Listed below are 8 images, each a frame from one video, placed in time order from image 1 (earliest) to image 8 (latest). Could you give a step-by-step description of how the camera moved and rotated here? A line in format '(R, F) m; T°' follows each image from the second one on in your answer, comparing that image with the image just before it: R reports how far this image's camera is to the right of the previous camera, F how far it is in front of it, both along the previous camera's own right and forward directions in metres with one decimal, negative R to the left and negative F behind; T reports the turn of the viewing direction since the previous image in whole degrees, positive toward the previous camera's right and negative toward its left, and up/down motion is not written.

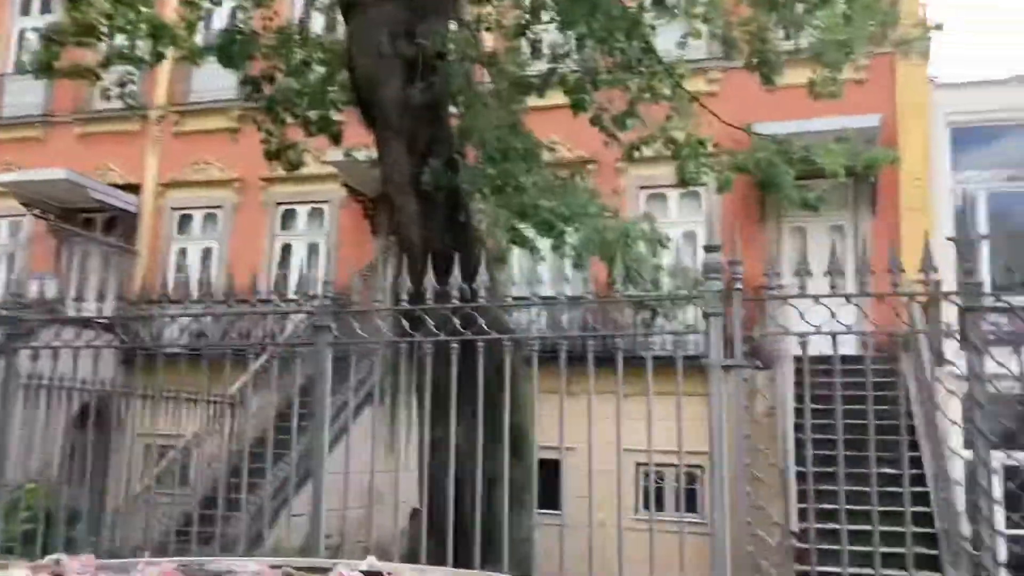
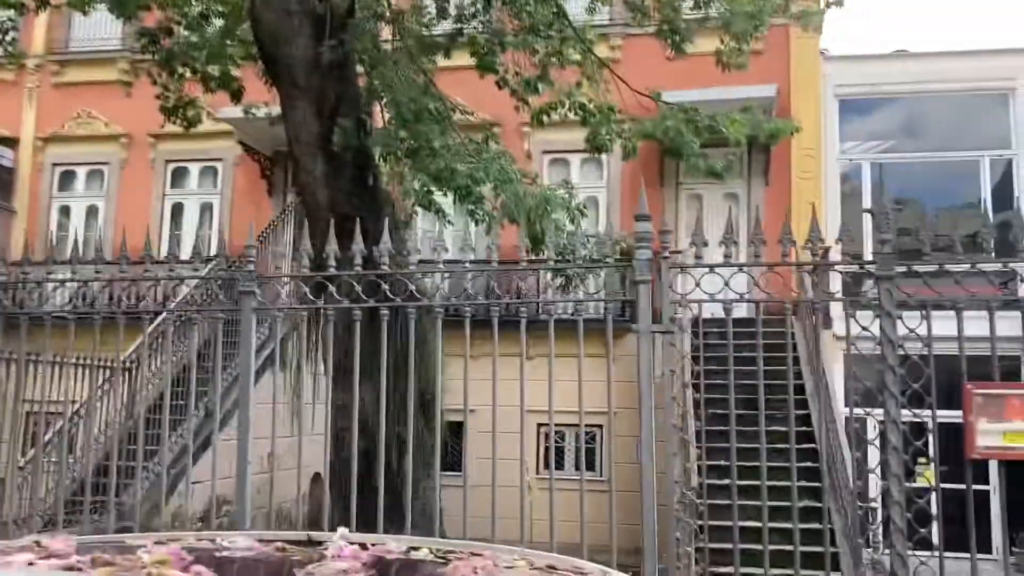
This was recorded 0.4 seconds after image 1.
(-0.1, 0.0) m; +7°
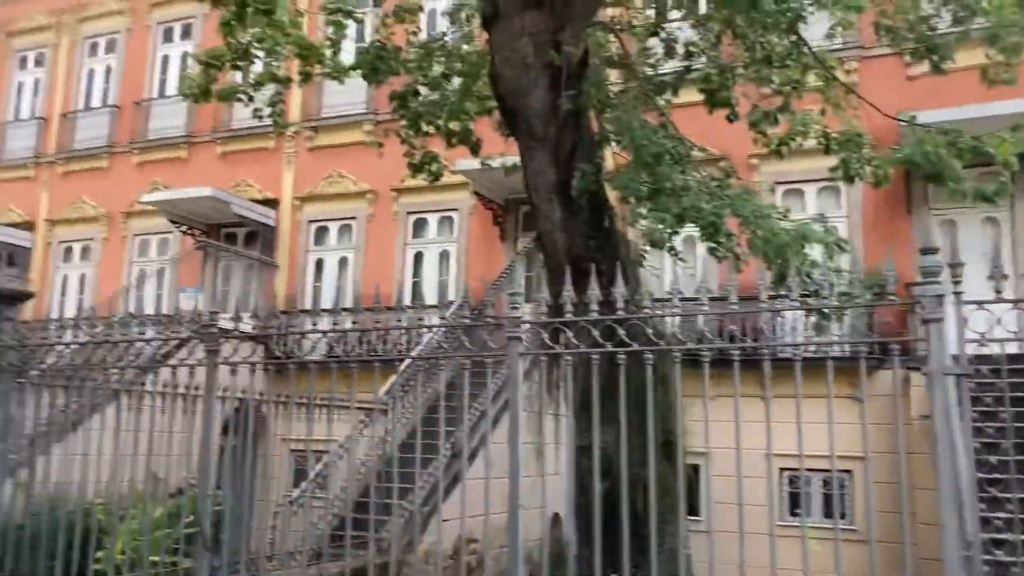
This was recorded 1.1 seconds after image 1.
(-0.2, 0.0) m; -13°
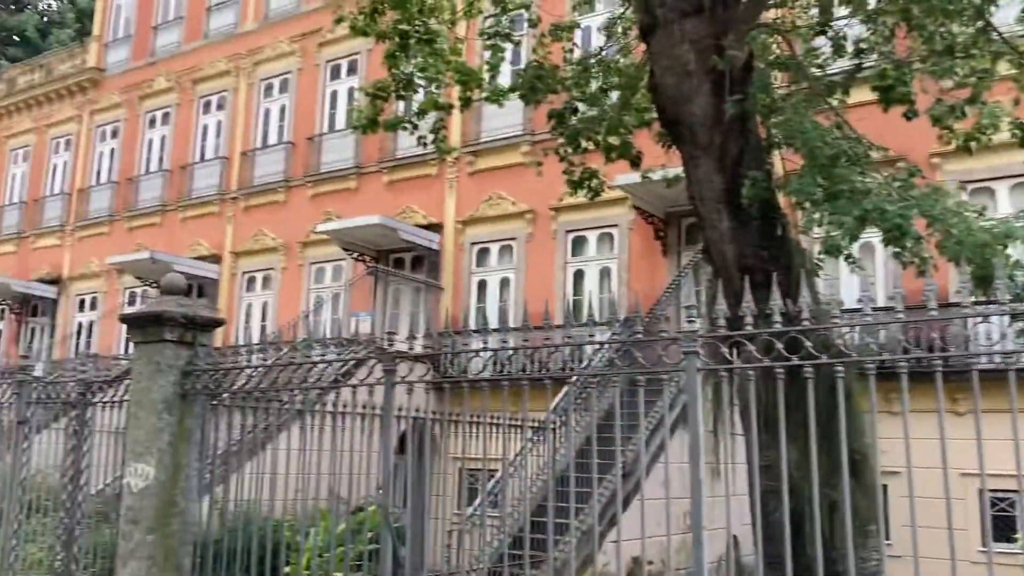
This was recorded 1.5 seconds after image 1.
(-0.1, +0.1) m; -10°
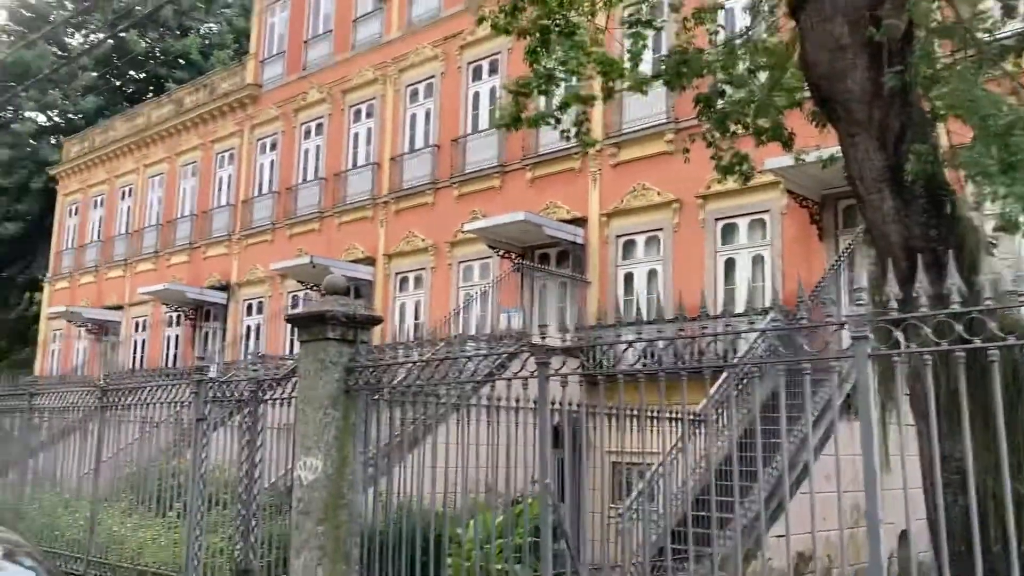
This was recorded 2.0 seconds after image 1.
(0.0, 0.0) m; -9°
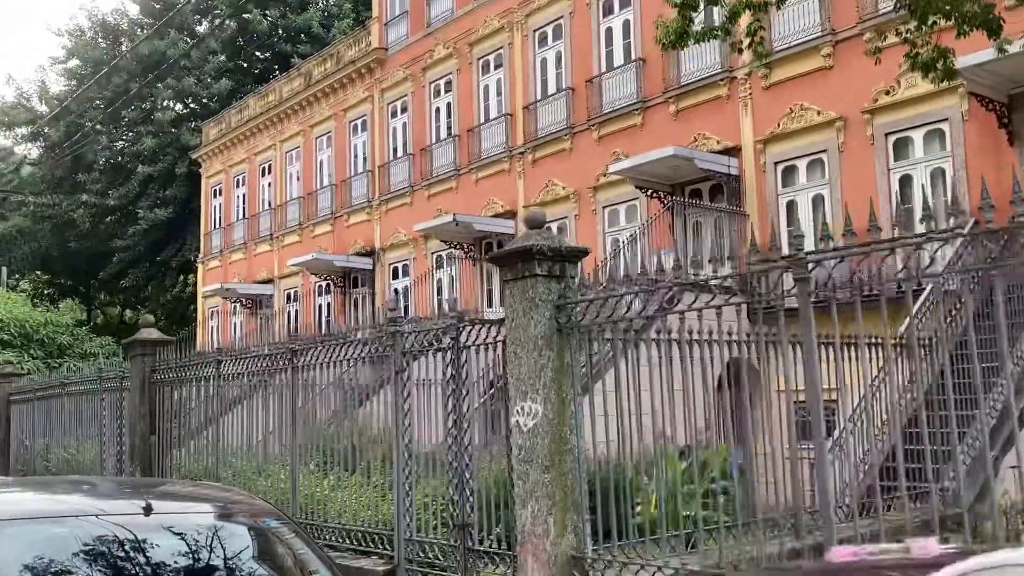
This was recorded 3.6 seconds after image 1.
(-0.4, +0.4) m; -8°
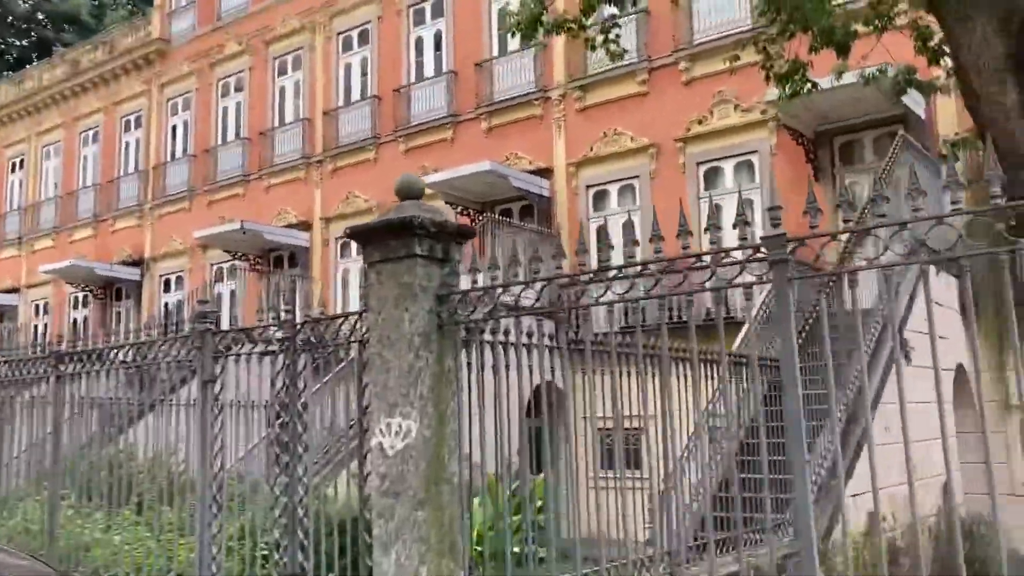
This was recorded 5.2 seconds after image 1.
(-0.3, +0.9) m; +14°
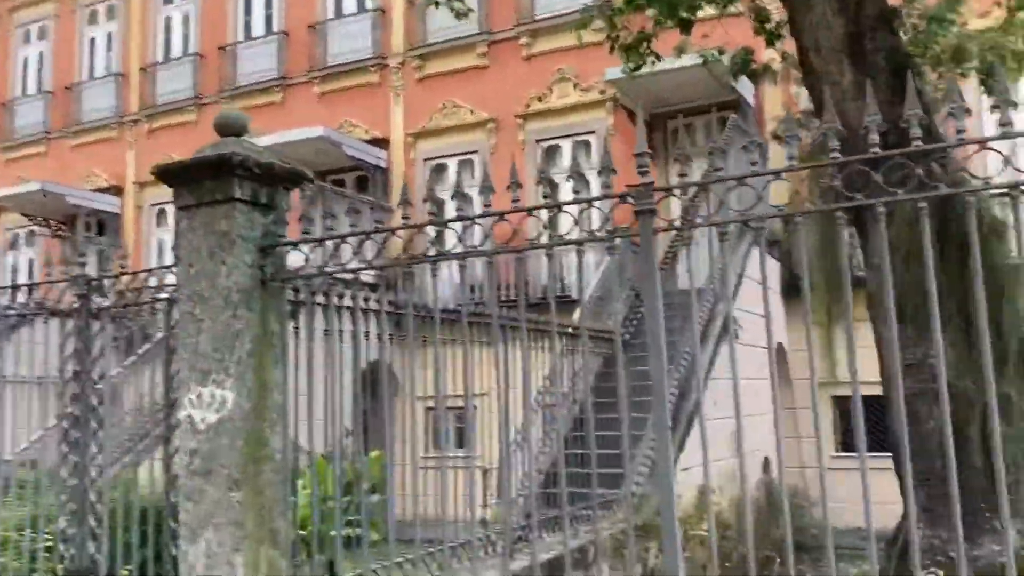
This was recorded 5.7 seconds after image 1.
(0.0, +0.3) m; +10°
